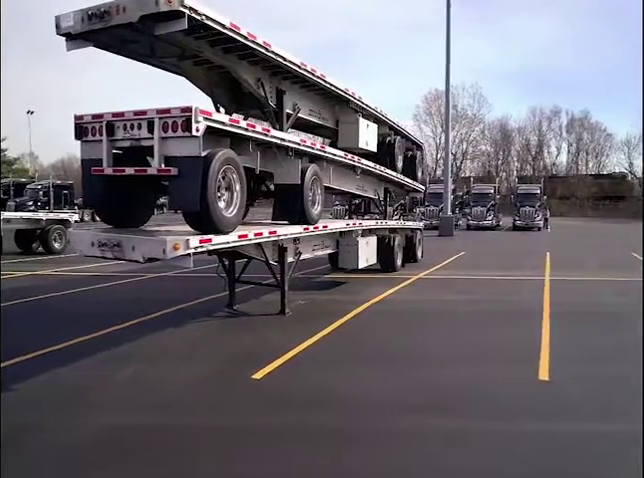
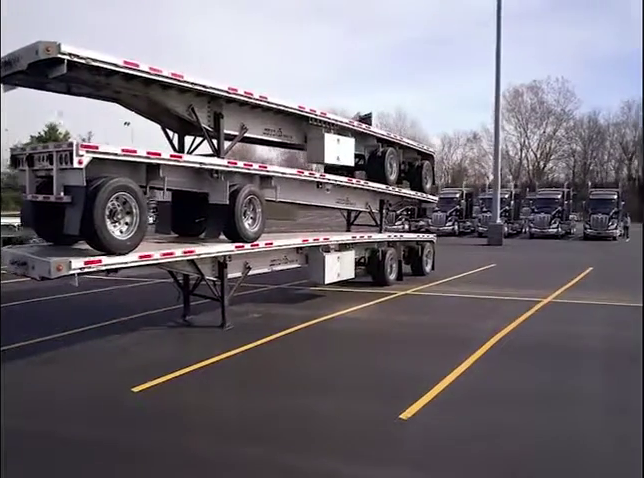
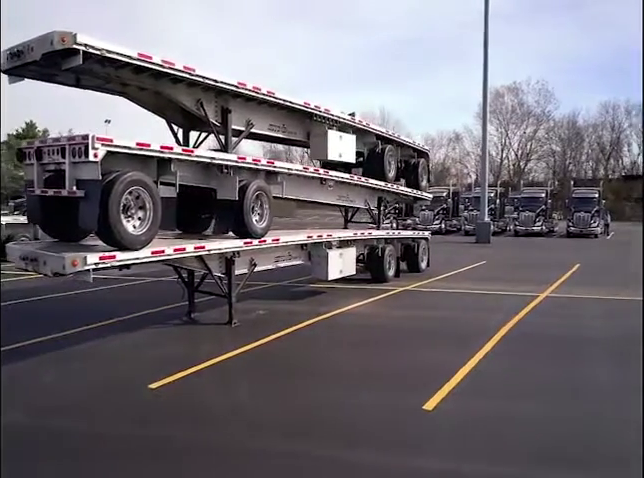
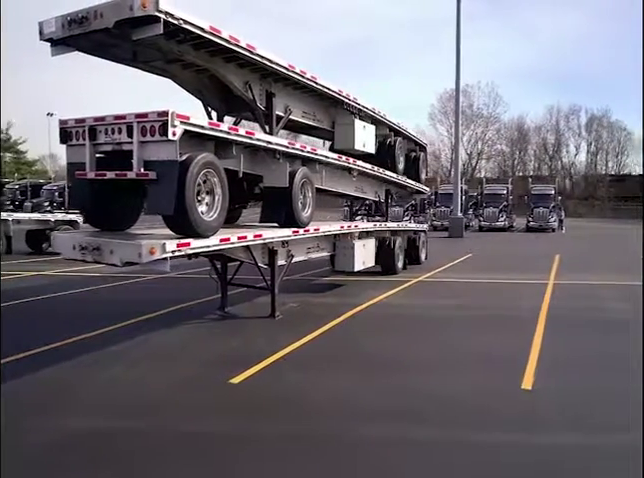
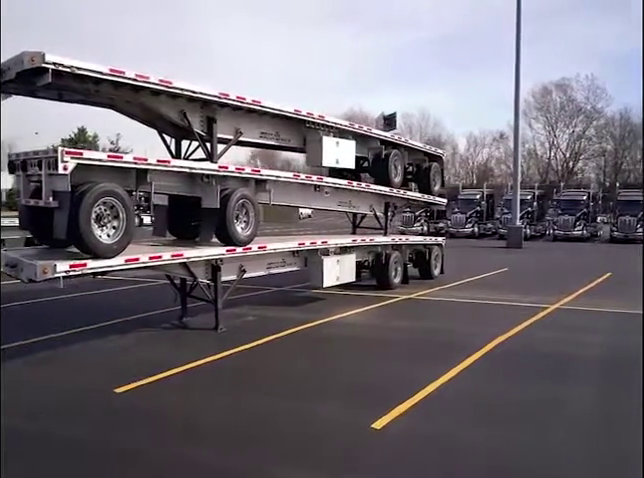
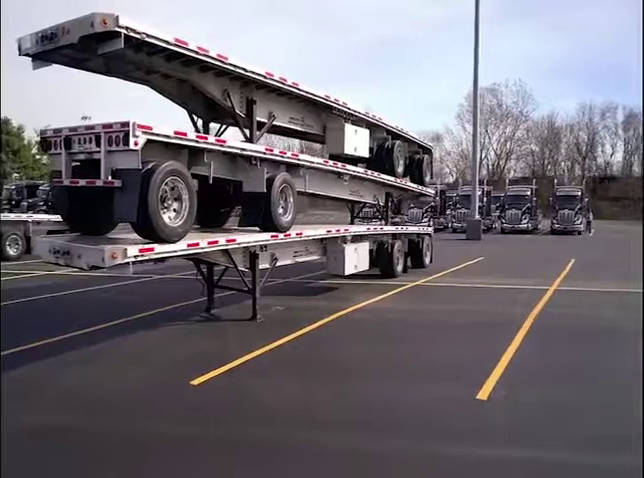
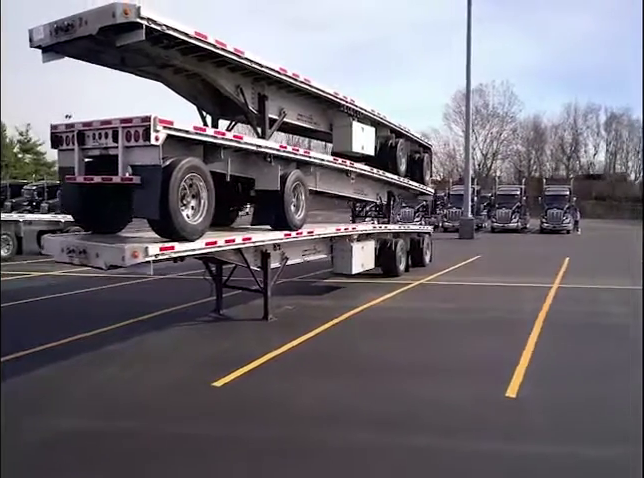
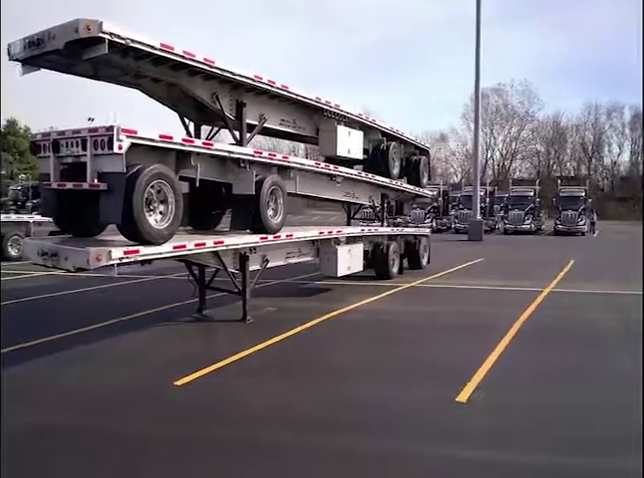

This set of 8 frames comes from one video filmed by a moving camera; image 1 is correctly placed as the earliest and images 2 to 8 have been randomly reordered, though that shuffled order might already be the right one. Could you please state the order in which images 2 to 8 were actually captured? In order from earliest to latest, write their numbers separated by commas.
4, 7, 6, 8, 3, 2, 5
